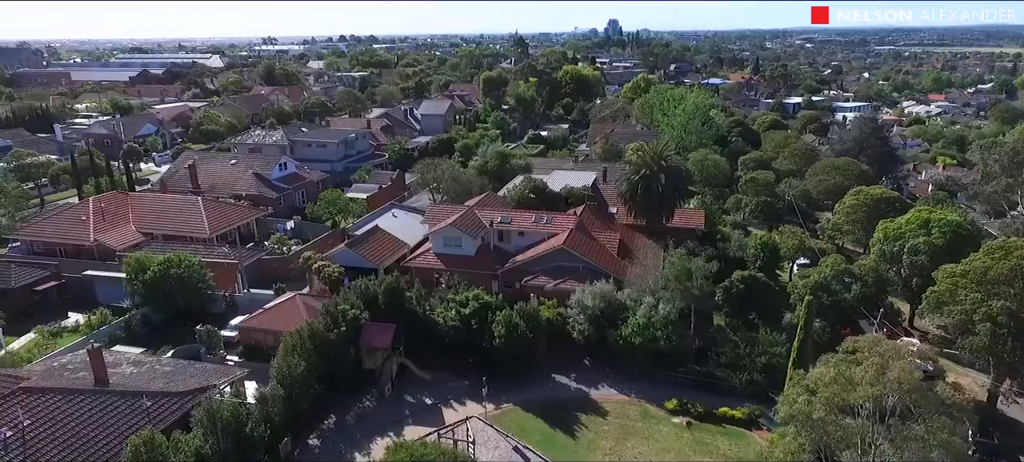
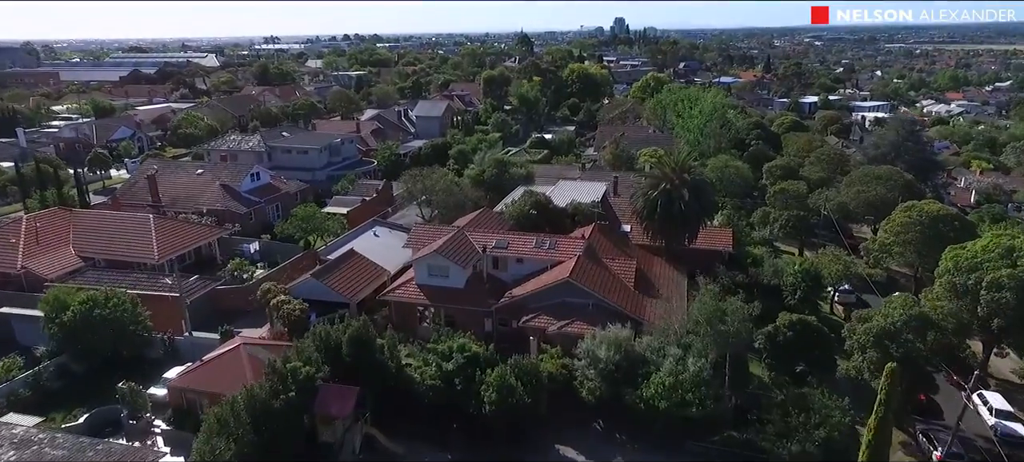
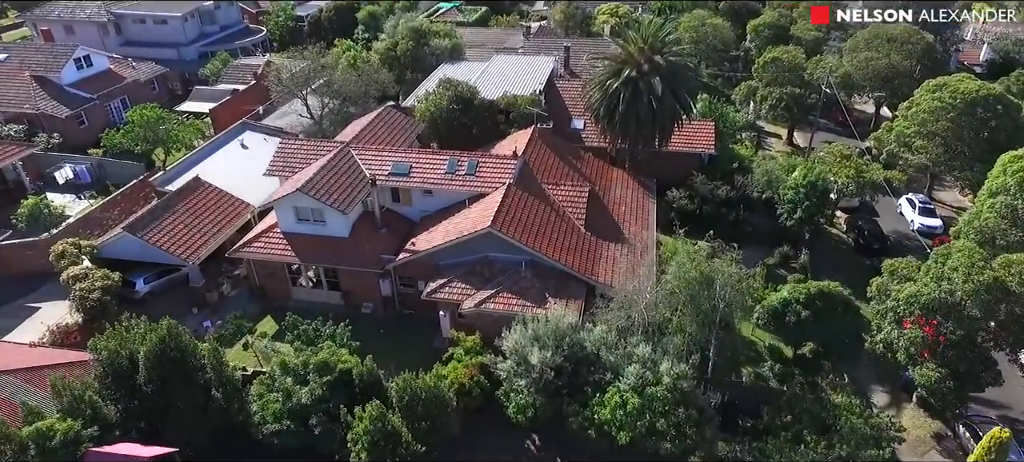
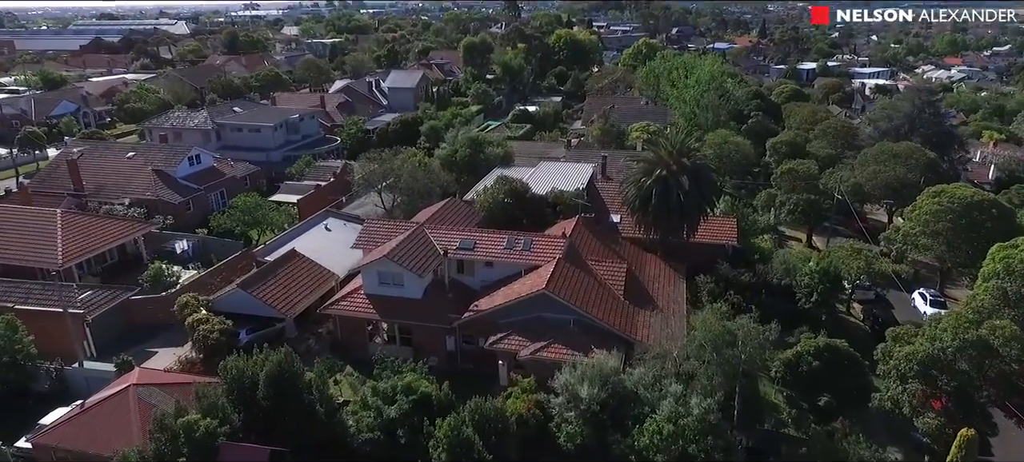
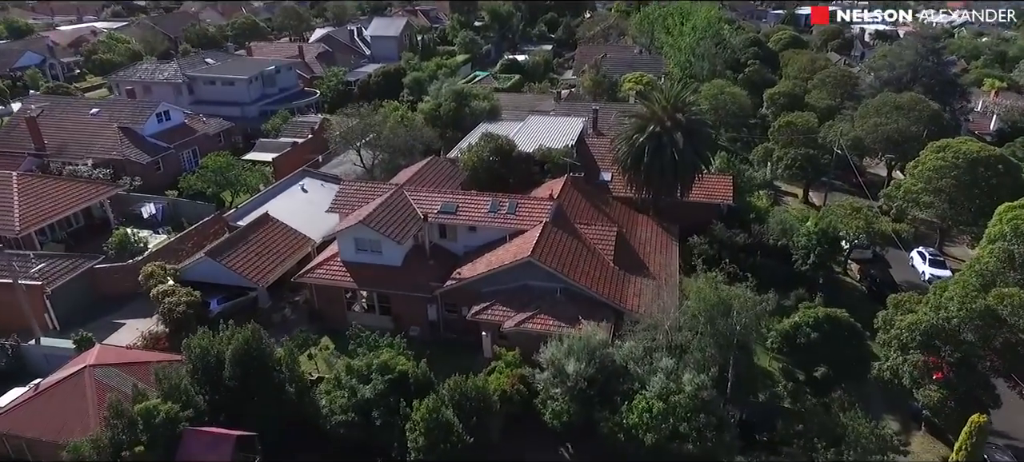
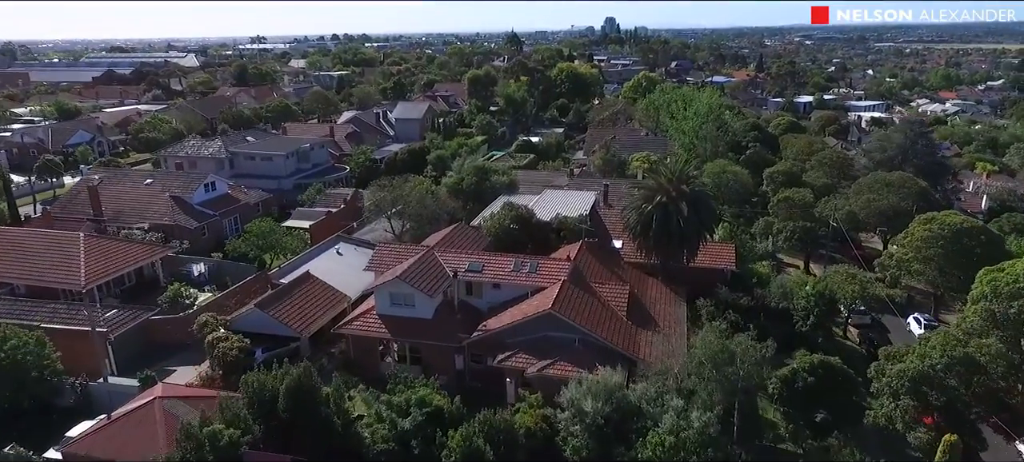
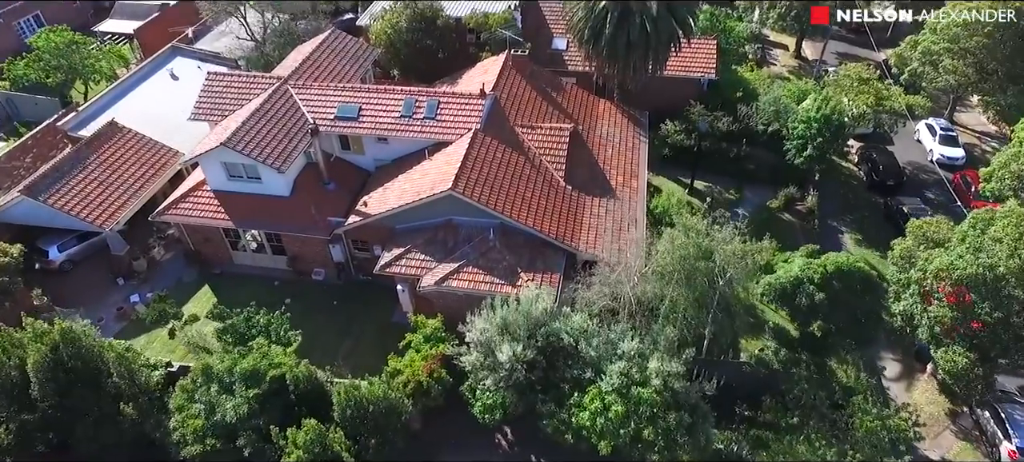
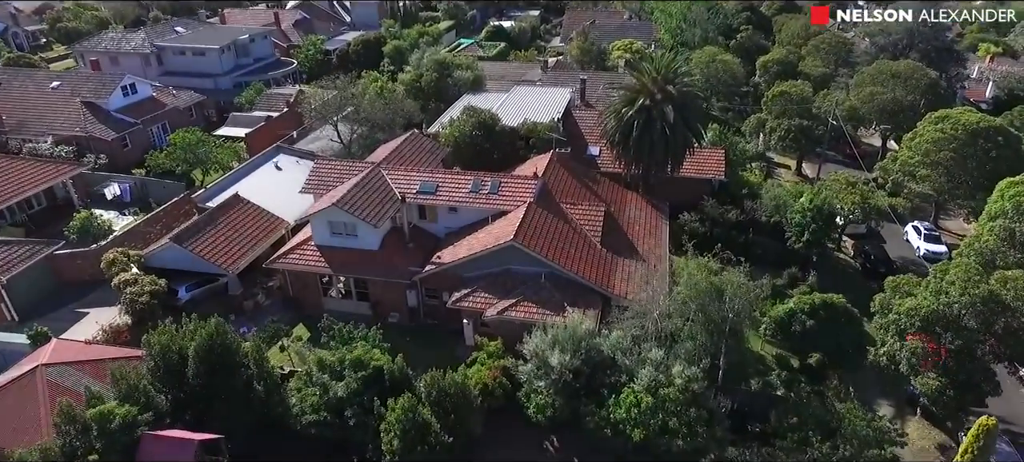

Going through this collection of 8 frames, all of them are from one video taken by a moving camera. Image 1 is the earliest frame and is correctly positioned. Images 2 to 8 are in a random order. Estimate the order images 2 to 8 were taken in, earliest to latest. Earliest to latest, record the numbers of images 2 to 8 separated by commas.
2, 6, 4, 5, 8, 3, 7
